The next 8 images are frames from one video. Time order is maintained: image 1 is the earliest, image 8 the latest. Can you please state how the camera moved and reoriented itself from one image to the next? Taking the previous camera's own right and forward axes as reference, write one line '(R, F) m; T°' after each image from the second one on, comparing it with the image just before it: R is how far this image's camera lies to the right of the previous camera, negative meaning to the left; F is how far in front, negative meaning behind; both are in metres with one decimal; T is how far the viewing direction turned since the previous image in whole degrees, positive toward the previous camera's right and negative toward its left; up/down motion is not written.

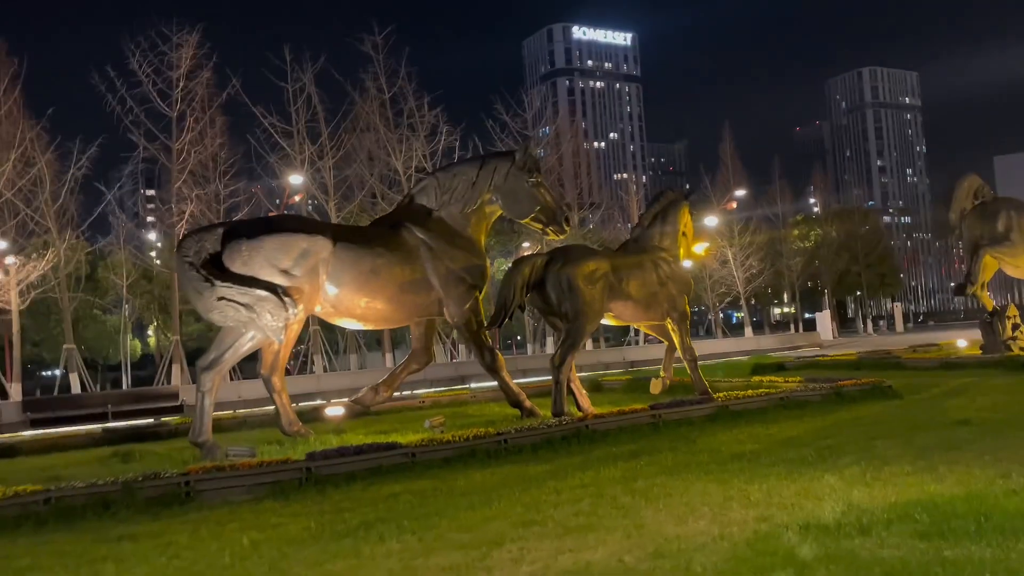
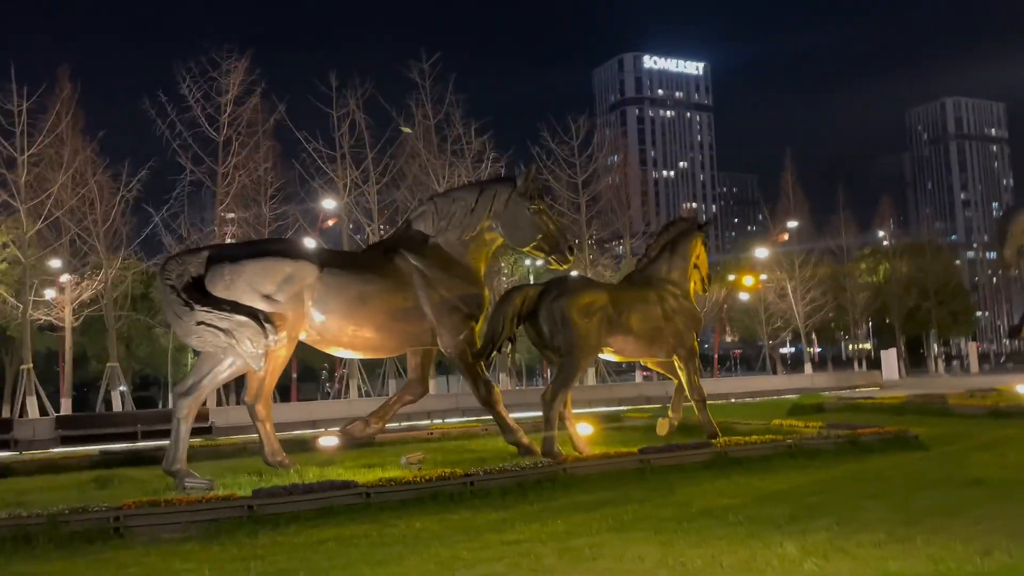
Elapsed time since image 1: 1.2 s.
(+0.9, +0.5) m; -5°
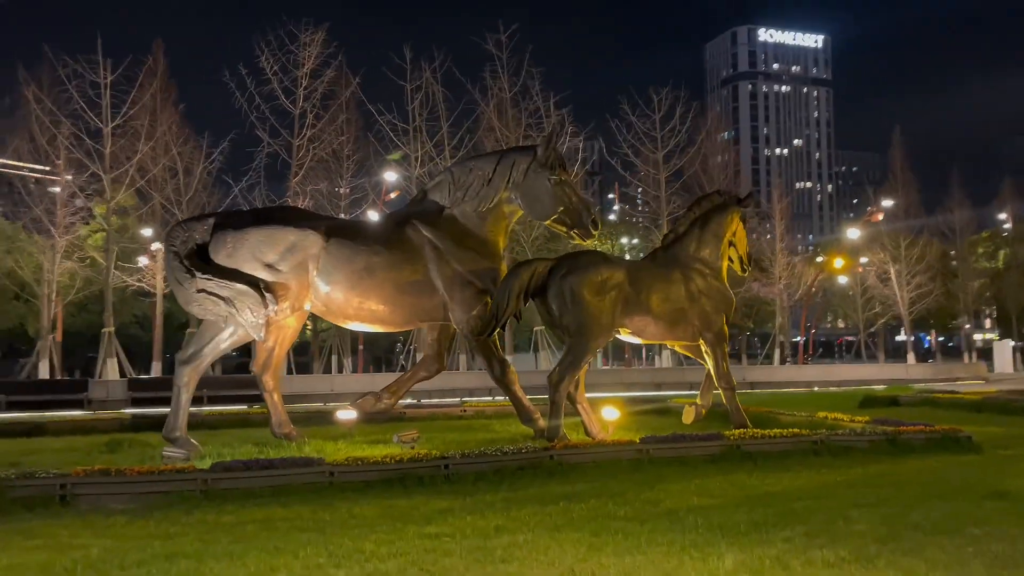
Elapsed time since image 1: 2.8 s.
(+1.1, +0.6) m; -7°
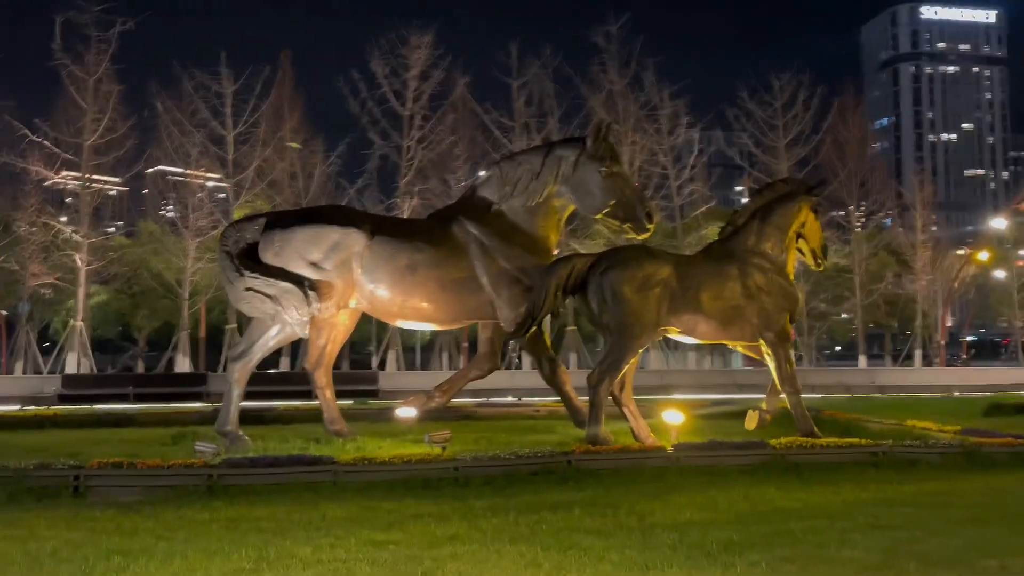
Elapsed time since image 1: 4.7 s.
(+1.1, +0.4) m; -10°
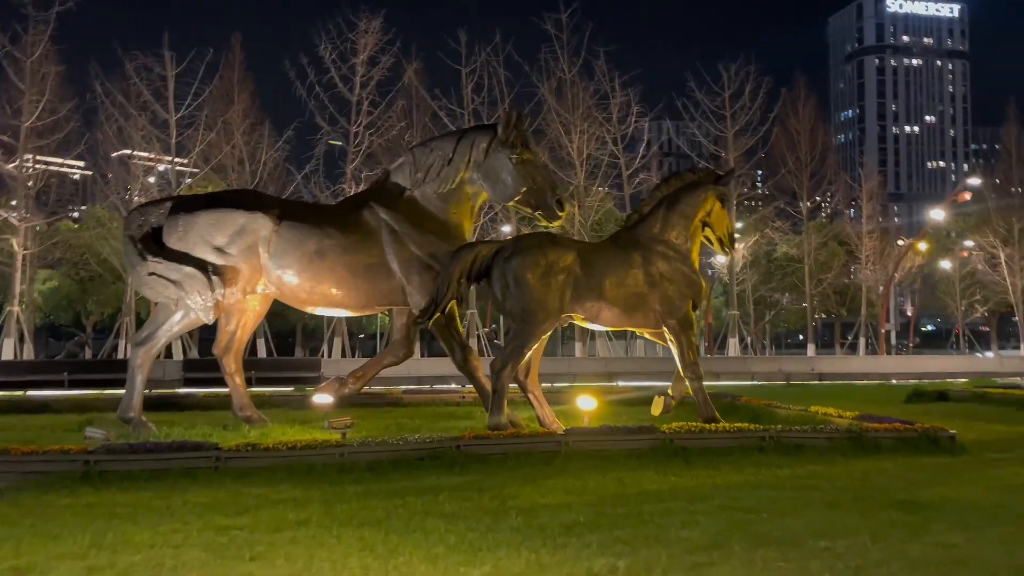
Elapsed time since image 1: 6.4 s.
(+0.7, 0.0) m; +2°
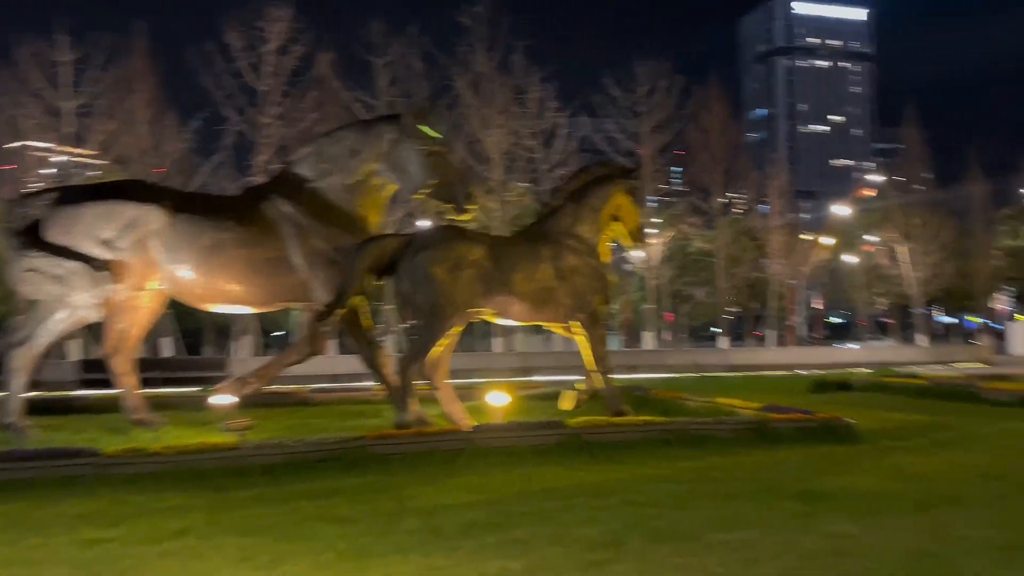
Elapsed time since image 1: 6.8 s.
(+0.2, +0.2) m; +5°
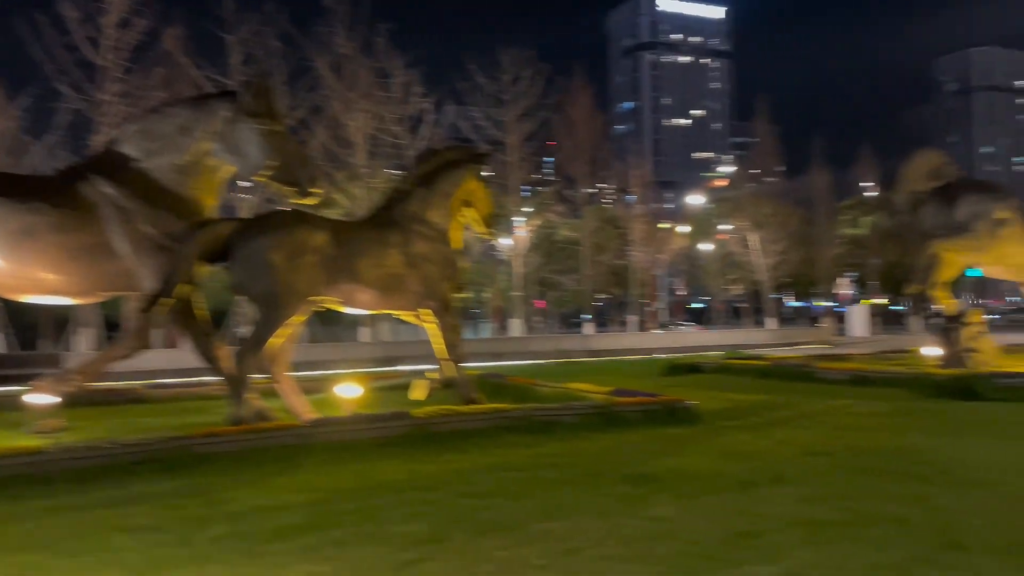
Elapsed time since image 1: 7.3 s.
(+0.3, +0.2) m; +9°
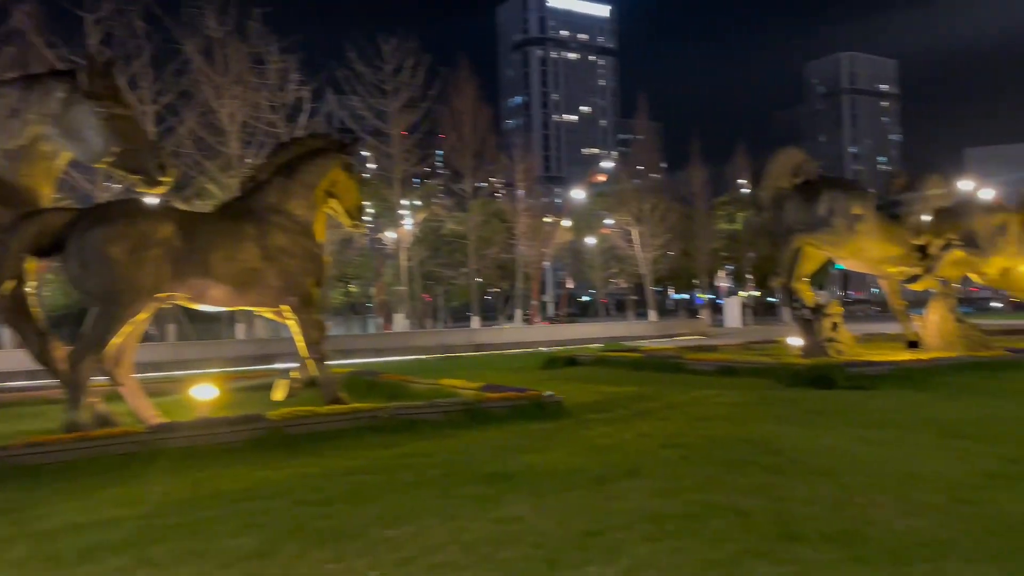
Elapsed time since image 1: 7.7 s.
(+0.3, +0.2) m; +7°
